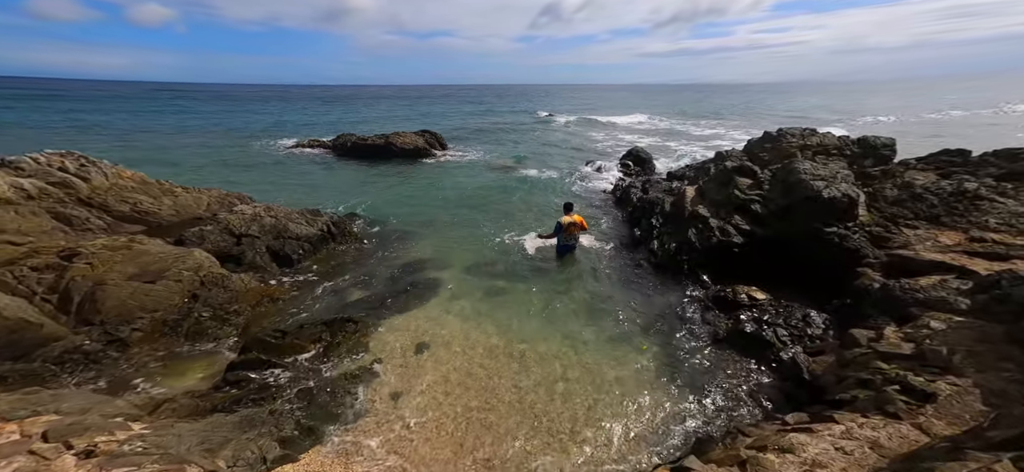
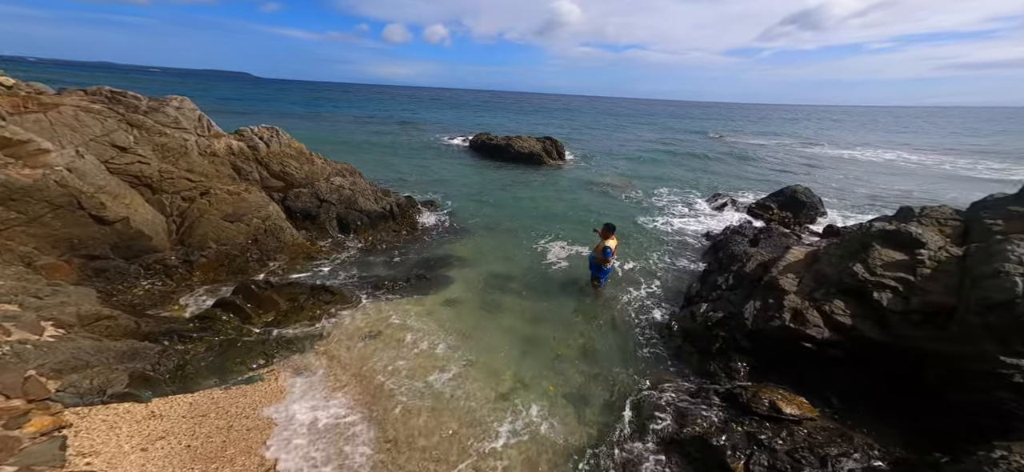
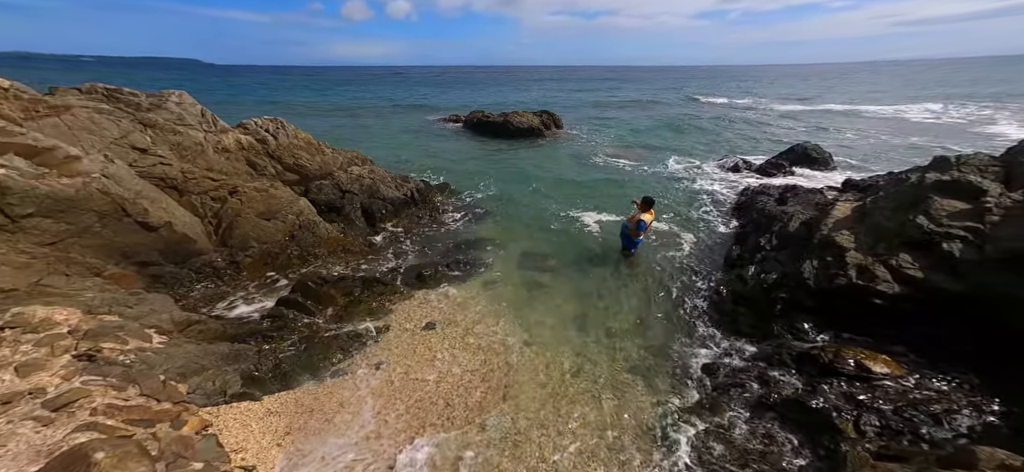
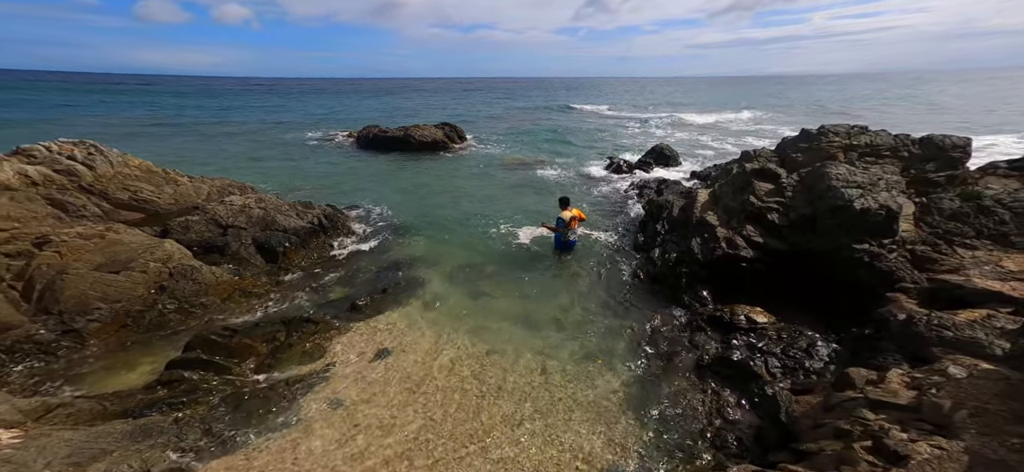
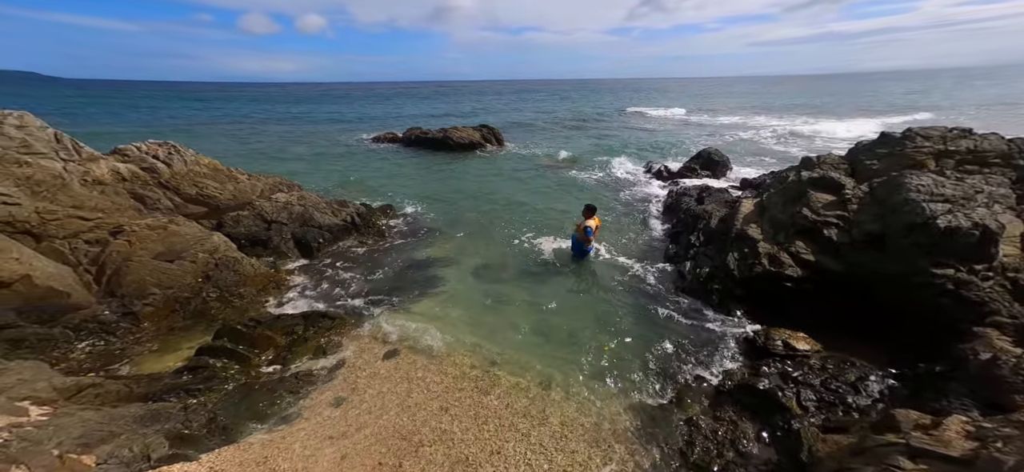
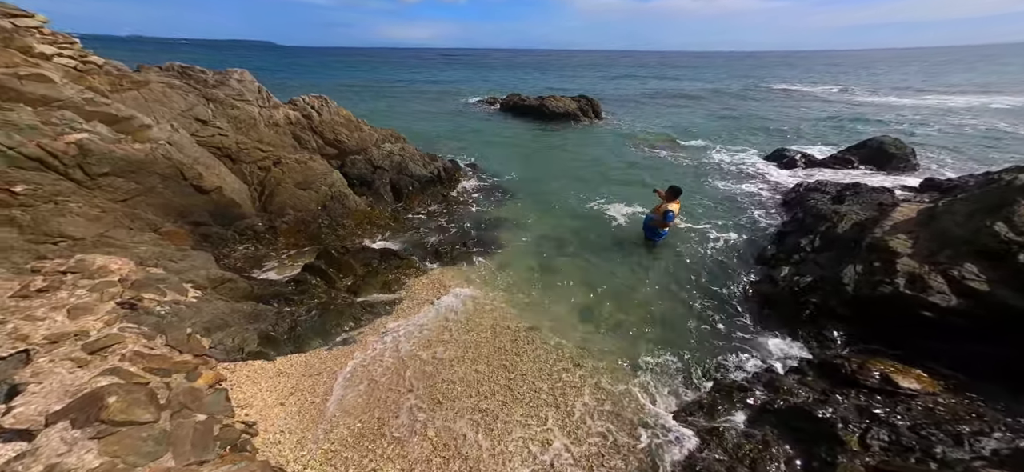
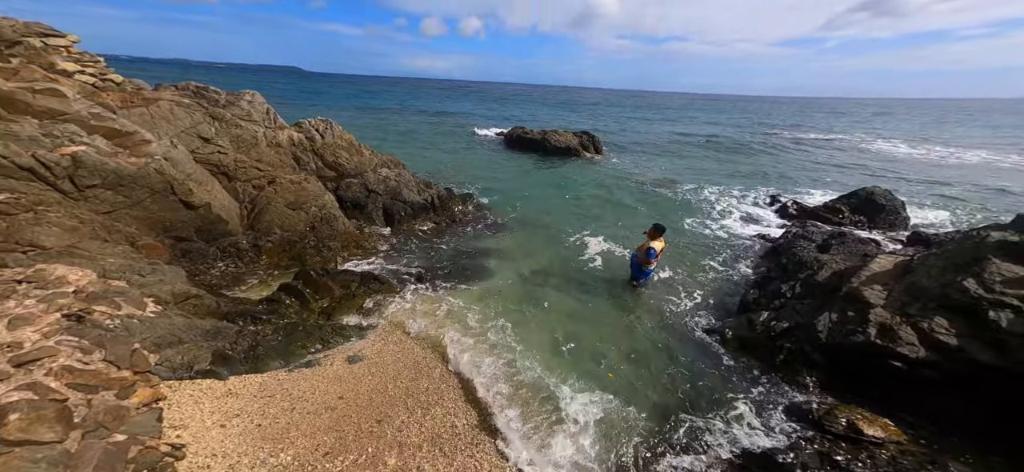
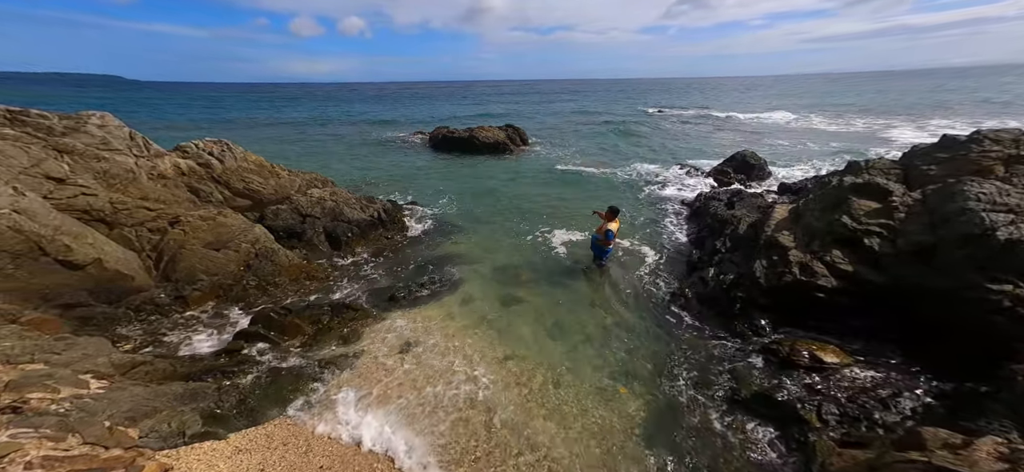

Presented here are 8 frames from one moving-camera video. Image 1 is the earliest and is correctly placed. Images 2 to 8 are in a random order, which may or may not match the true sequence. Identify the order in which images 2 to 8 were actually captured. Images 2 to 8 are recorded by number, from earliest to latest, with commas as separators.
4, 5, 8, 3, 6, 7, 2
